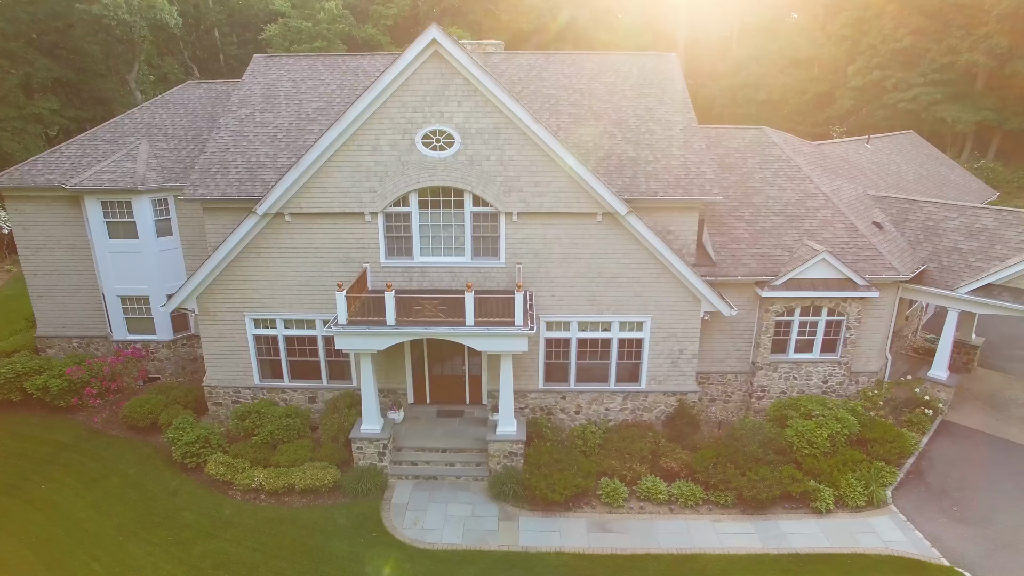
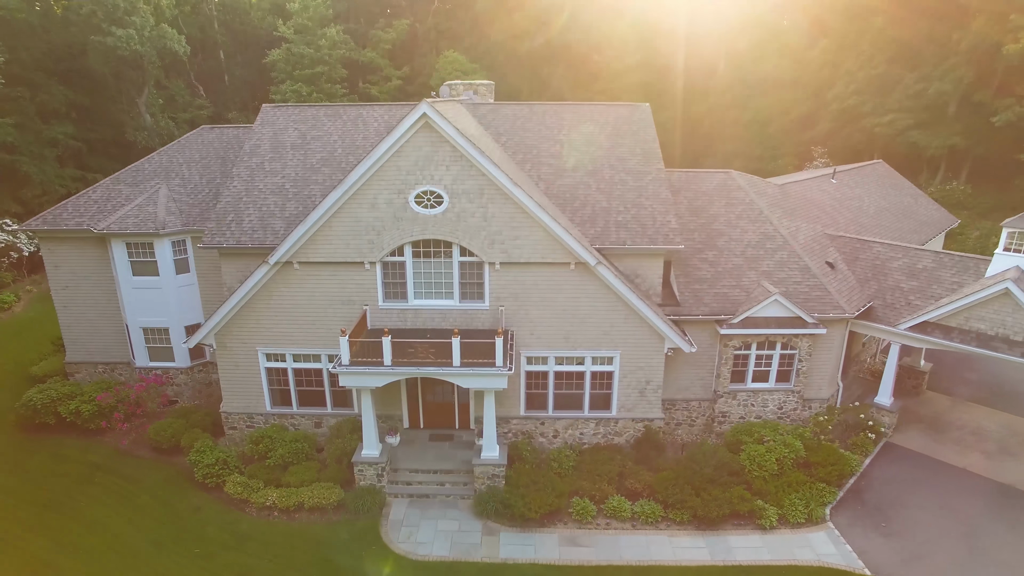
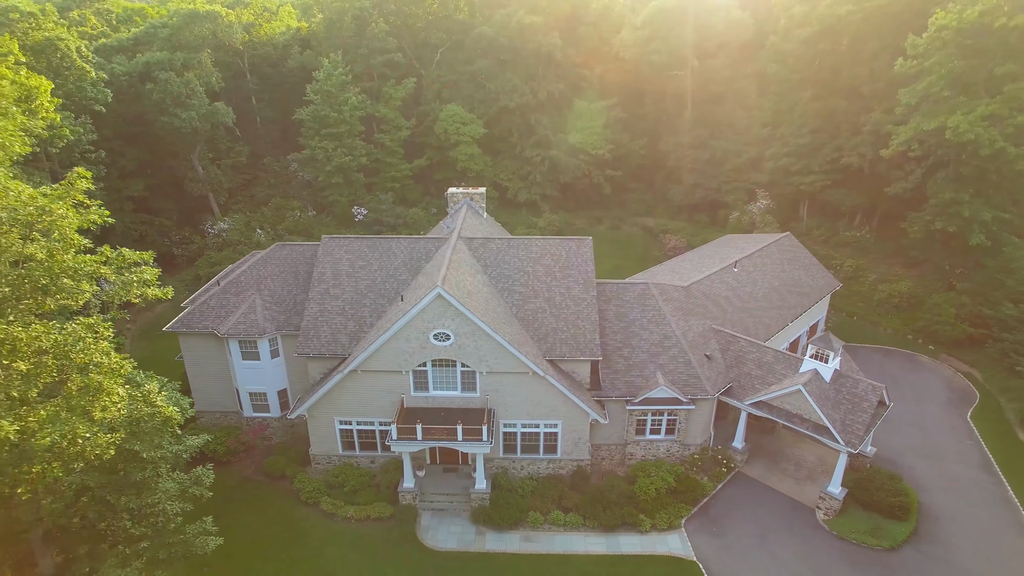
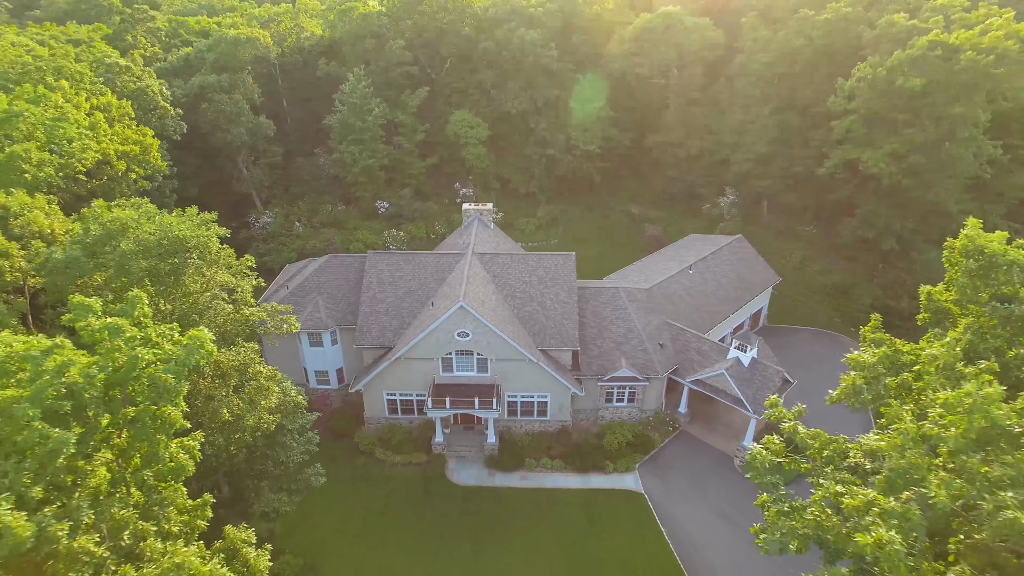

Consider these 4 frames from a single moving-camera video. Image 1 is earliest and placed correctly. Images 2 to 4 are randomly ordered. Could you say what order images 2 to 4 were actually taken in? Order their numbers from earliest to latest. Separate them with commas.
2, 3, 4
